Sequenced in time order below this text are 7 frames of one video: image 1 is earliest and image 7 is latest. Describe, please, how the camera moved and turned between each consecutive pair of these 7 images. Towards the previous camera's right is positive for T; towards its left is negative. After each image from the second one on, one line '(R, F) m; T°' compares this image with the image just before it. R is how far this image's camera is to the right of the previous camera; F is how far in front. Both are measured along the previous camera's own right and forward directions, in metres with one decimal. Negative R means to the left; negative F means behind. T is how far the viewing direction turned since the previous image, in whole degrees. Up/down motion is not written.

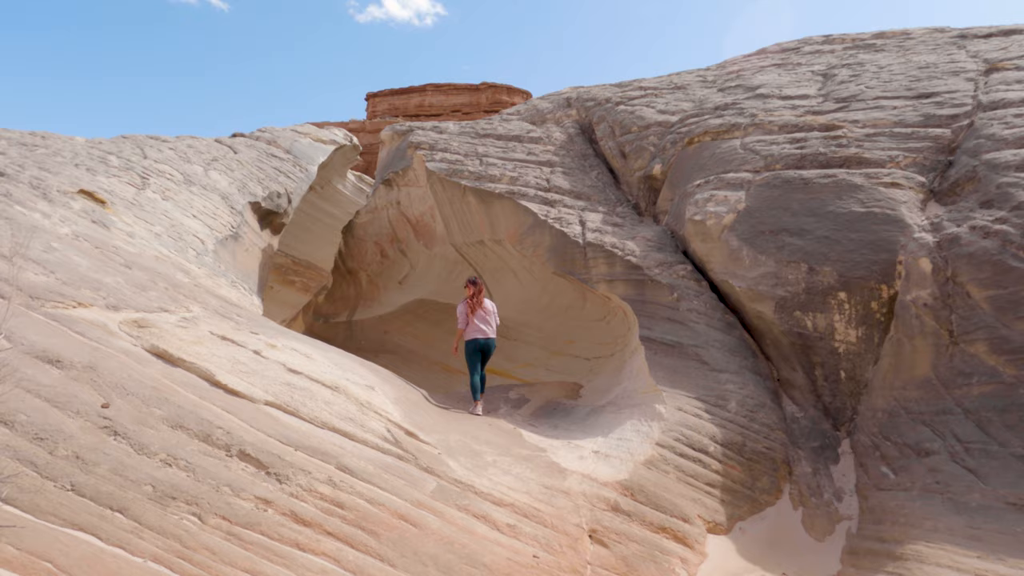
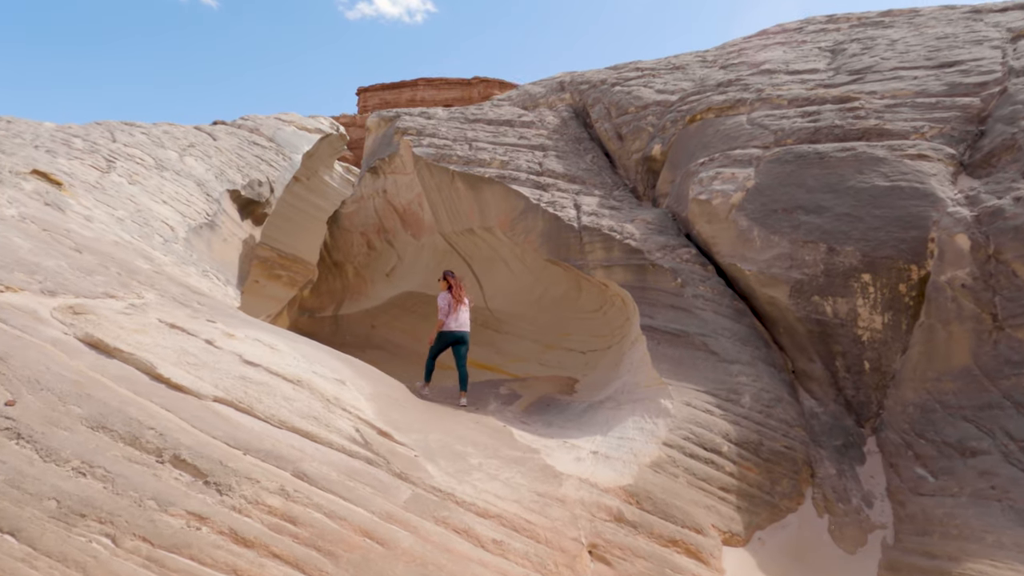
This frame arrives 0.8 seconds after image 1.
(0.0, +0.4) m; +1°
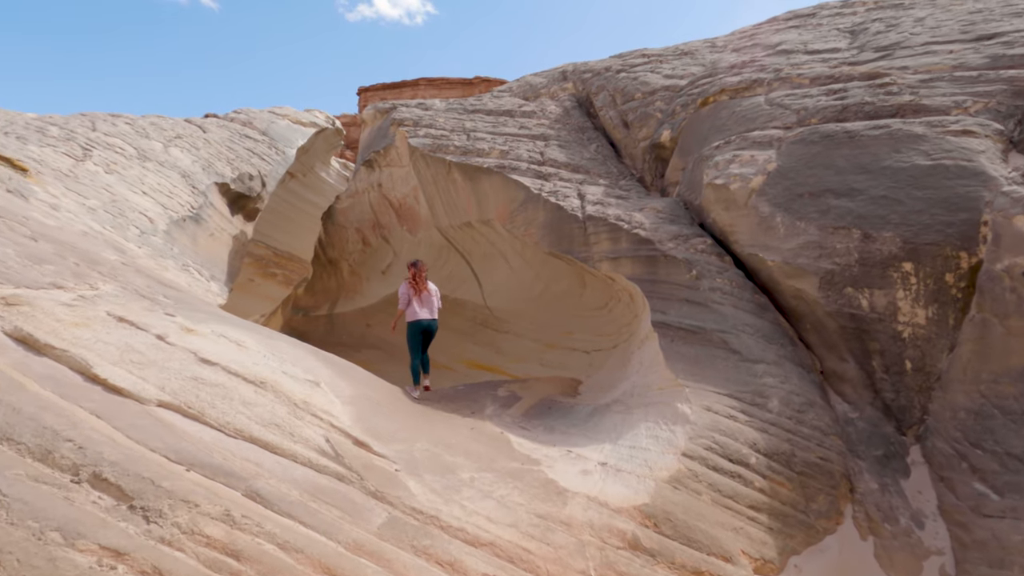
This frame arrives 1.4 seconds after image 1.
(0.0, +0.4) m; 0°
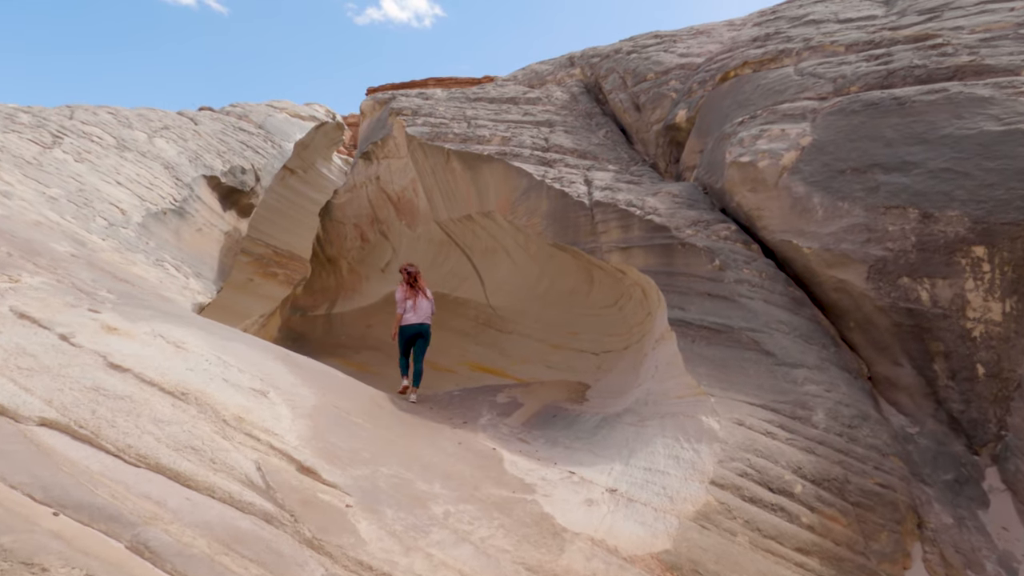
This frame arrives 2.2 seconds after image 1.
(+0.1, +0.6) m; -1°
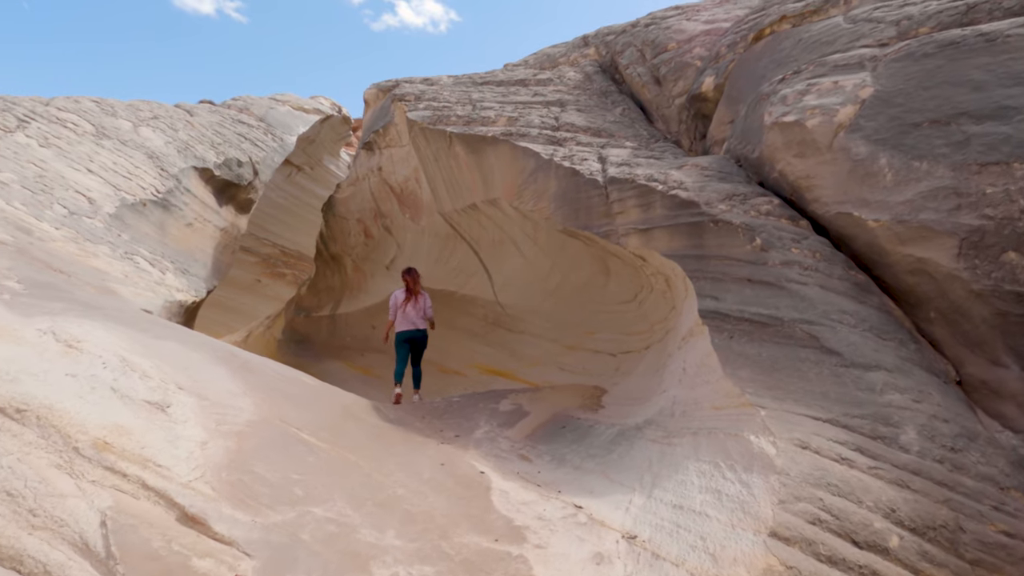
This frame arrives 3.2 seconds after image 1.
(+0.1, +0.7) m; -2°
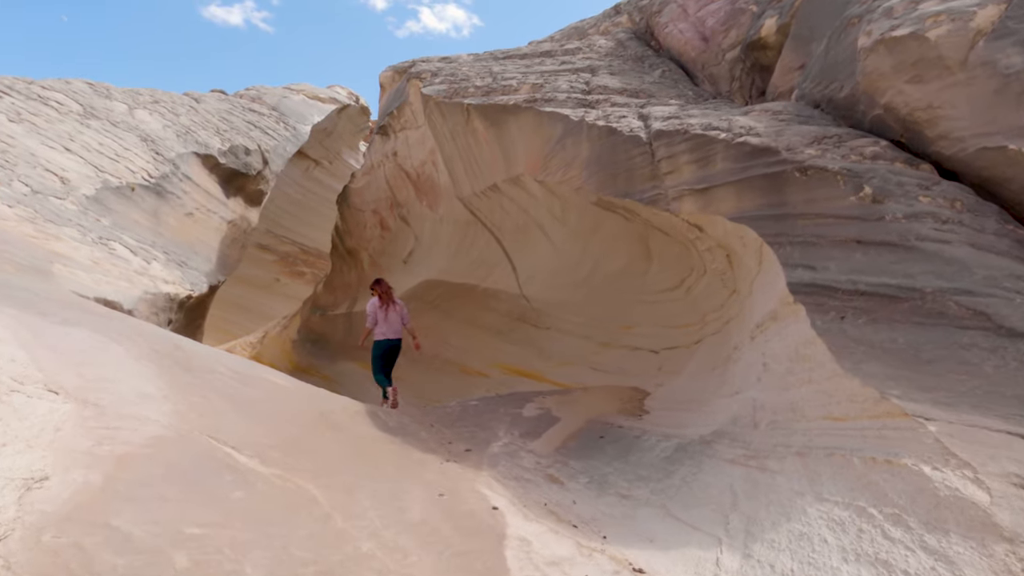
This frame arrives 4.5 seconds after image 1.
(0.0, +0.8) m; -2°
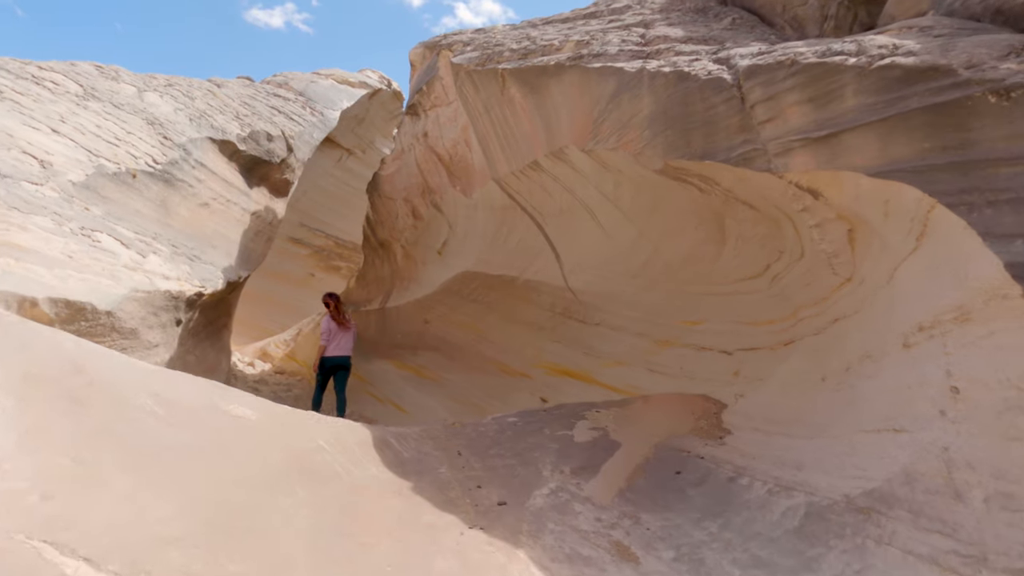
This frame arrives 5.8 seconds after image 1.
(0.0, +0.8) m; -4°
